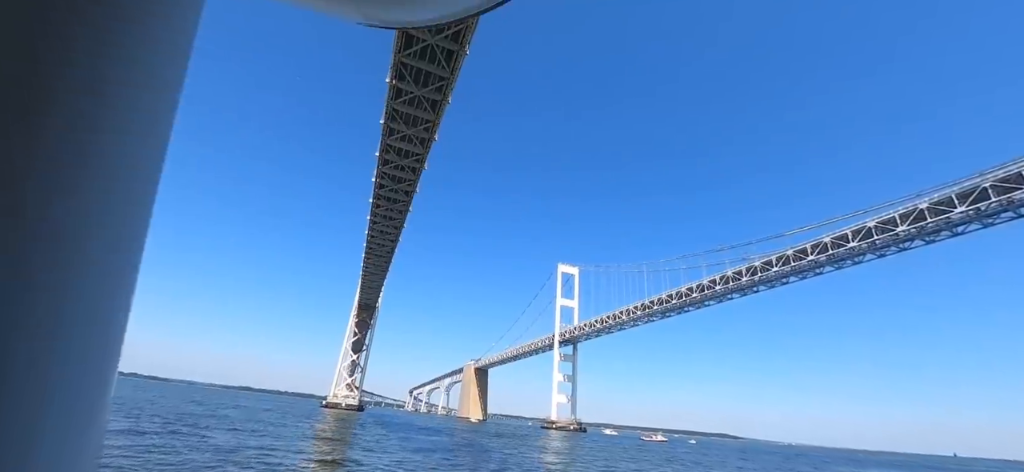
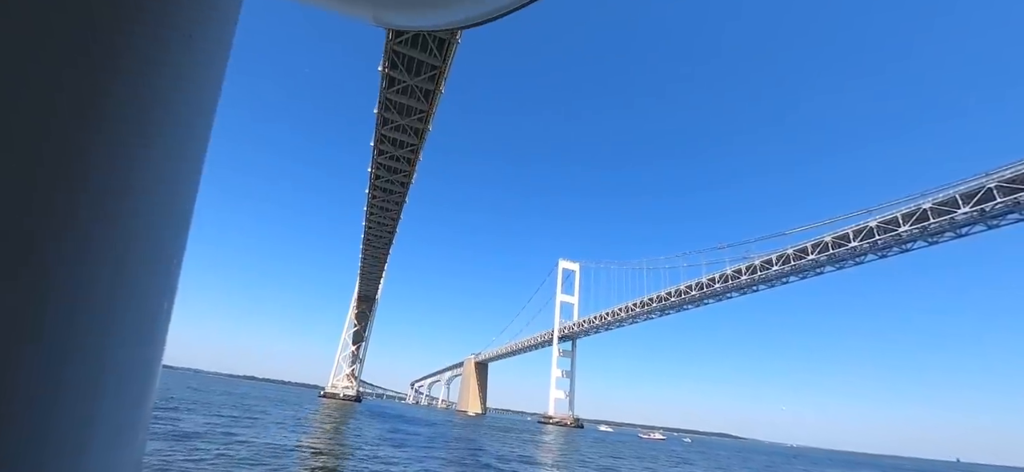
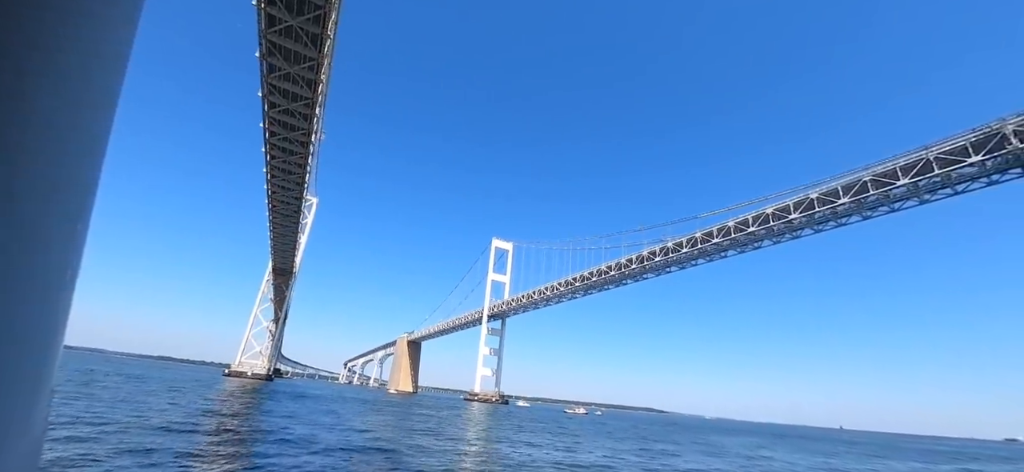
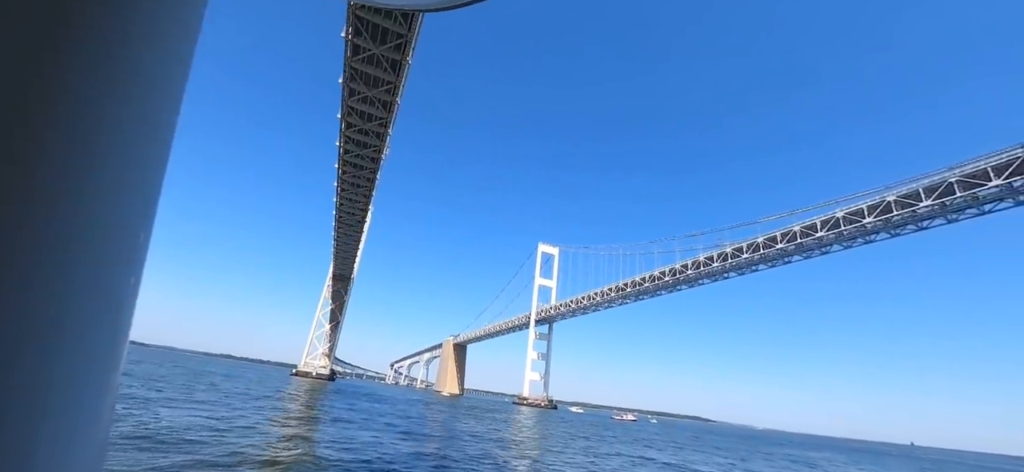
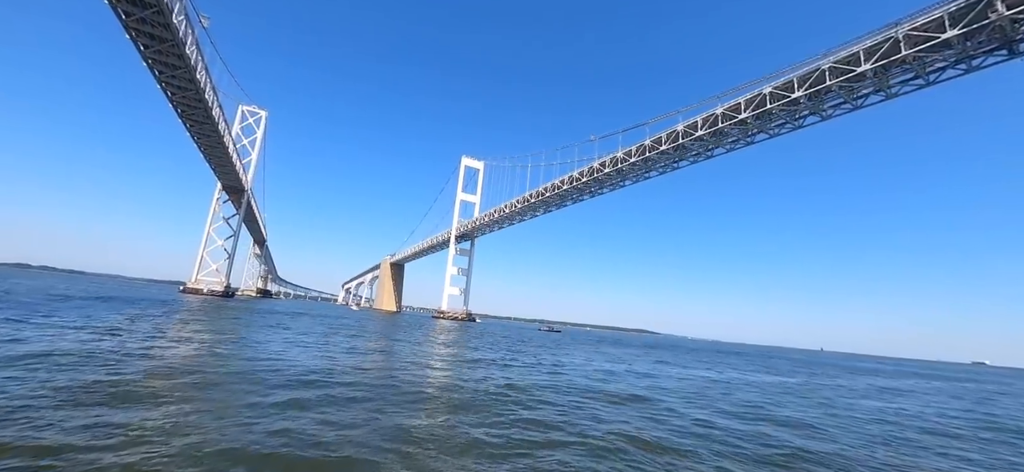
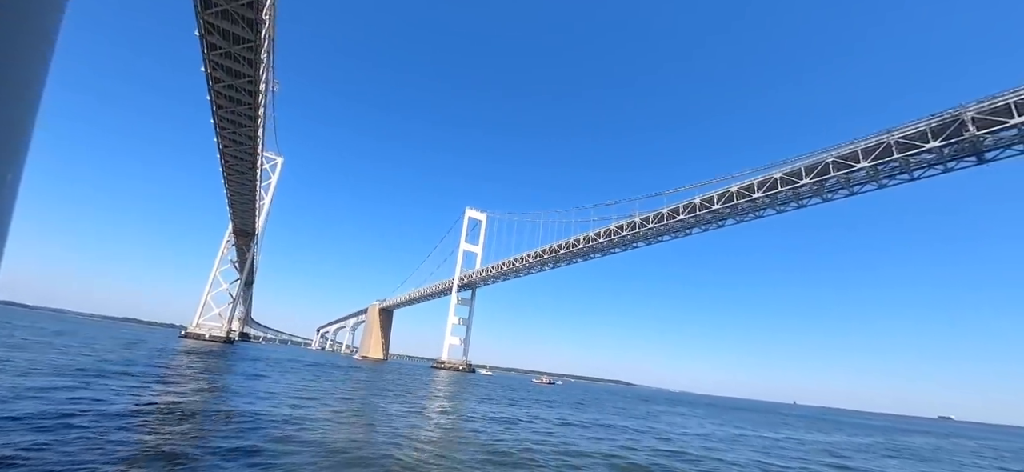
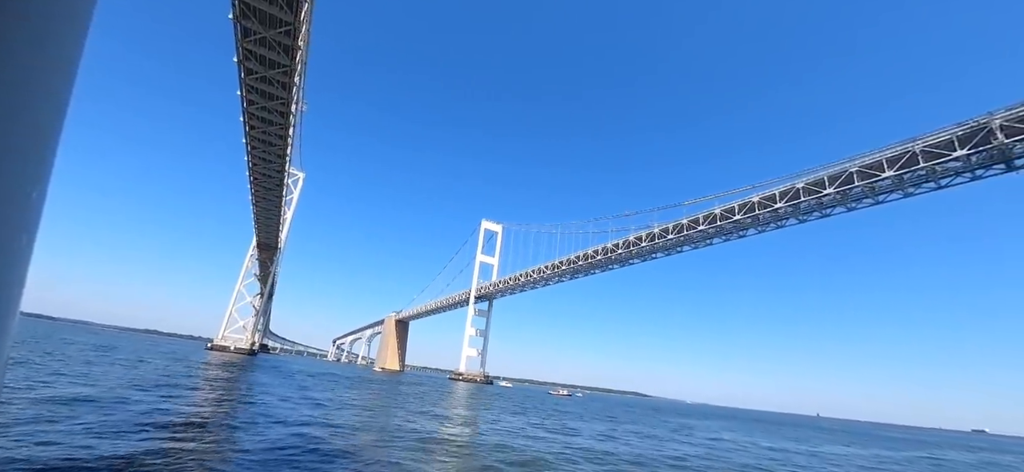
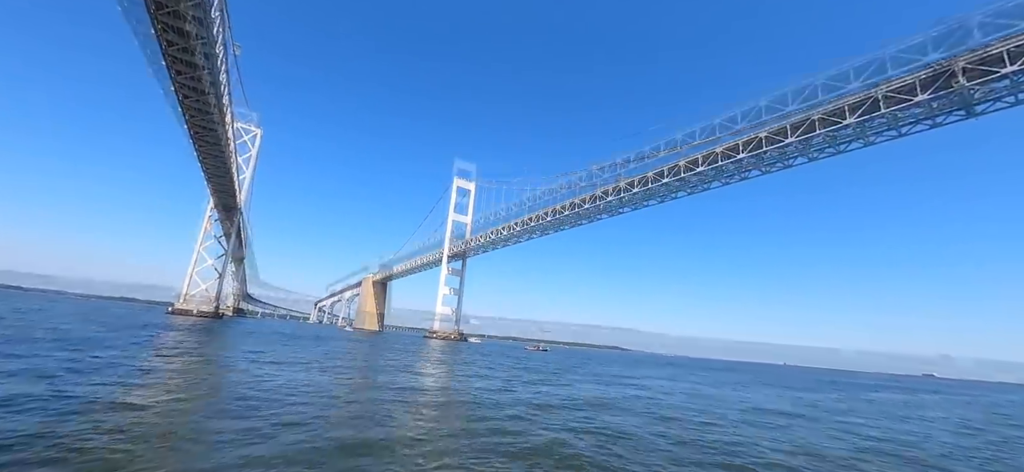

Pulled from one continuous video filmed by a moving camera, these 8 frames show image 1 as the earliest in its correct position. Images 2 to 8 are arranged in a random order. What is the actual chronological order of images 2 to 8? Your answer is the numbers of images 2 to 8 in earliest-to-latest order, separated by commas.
2, 4, 3, 7, 6, 8, 5
